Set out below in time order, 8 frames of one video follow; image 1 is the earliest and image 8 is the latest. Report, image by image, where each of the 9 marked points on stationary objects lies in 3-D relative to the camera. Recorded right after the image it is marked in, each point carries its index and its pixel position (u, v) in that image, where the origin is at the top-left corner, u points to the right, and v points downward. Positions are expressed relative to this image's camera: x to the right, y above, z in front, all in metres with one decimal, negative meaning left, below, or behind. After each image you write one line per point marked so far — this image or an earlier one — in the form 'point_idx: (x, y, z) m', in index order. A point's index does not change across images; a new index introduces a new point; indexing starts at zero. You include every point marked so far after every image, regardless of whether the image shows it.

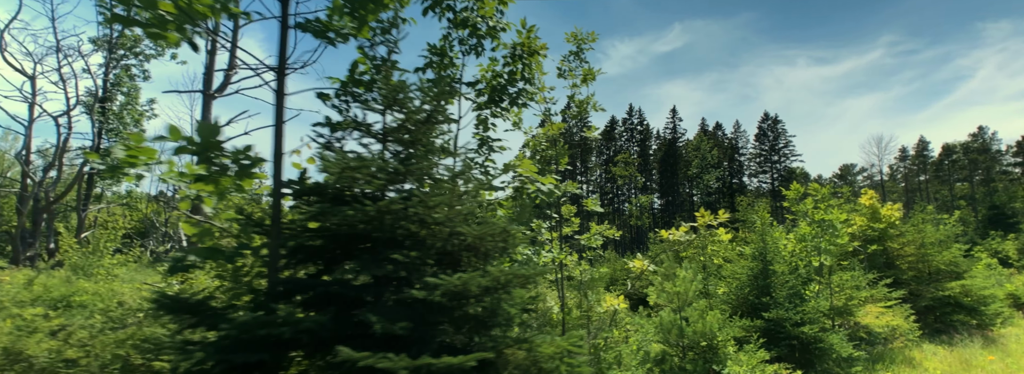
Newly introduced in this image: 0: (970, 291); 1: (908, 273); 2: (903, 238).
0: (+8.8, -2.1, +10.6) m
1: (+7.8, -1.7, +11.1) m
2: (+7.7, -1.0, +11.2) m
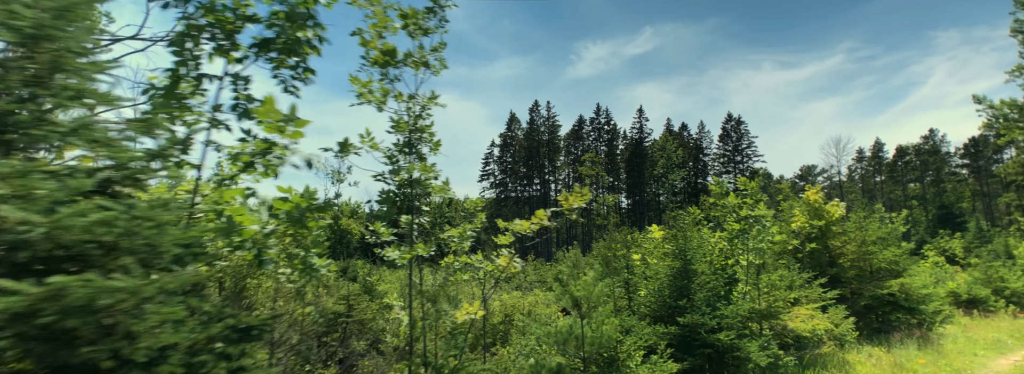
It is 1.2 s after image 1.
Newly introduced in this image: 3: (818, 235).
0: (+7.6, -2.0, +10.6) m
1: (+6.7, -1.7, +11.0) m
2: (+6.5, -0.9, +11.1) m
3: (+6.1, -0.9, +11.2) m
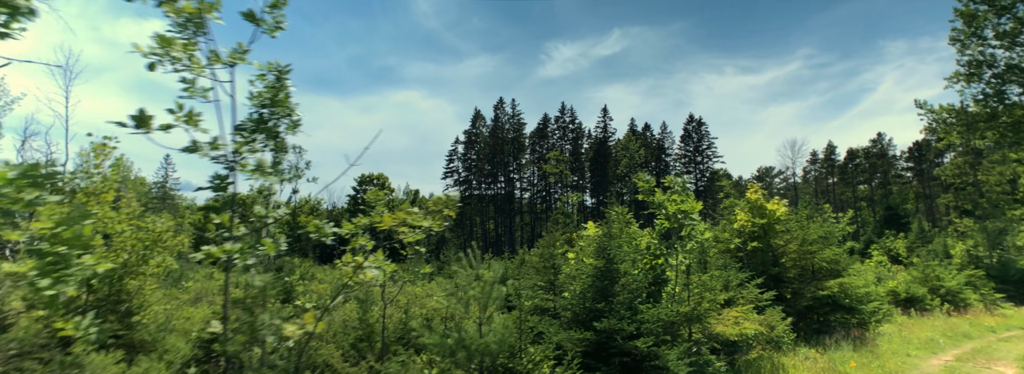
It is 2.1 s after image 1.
0: (+6.5, -2.0, +10.7) m
1: (+5.6, -1.7, +11.0) m
2: (+5.4, -0.9, +11.1) m
3: (+5.0, -0.9, +11.2) m
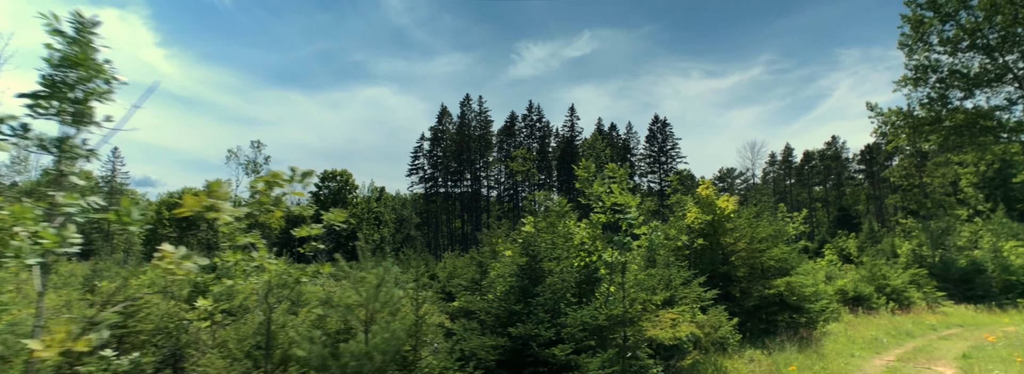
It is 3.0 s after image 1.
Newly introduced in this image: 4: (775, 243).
0: (+5.5, -2.0, +10.7) m
1: (+4.6, -1.6, +10.9) m
2: (+4.4, -0.9, +11.1) m
3: (+4.0, -0.9, +11.1) m
4: (+5.3, -1.1, +11.1) m
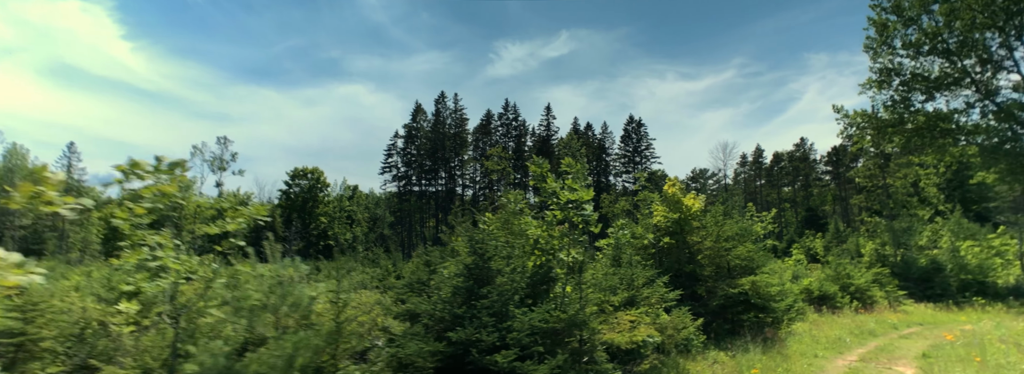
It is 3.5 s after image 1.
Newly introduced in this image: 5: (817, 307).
0: (+4.9, -2.0, +10.7) m
1: (+3.9, -1.6, +10.9) m
2: (+3.8, -0.9, +11.0) m
3: (+3.3, -0.9, +11.0) m
4: (+4.6, -1.1, +11.1) m
5: (+9.2, -3.6, +16.5) m
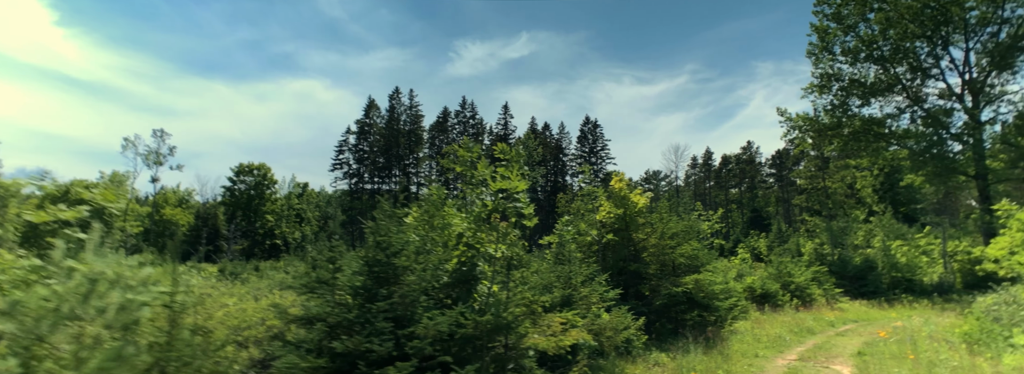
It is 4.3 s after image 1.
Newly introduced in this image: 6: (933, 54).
0: (+3.8, -2.0, +10.7) m
1: (+2.8, -1.6, +10.8) m
2: (+2.6, -0.8, +10.9) m
3: (+2.2, -0.8, +10.9) m
4: (+3.5, -1.1, +11.0) m
5: (+7.6, -3.6, +16.9) m
6: (+15.3, +4.8, +19.9) m
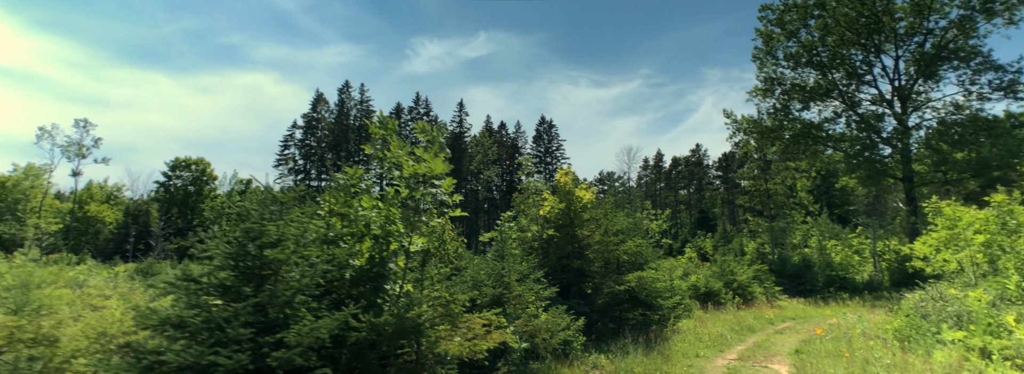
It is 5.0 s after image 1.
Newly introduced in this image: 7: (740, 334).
0: (+2.7, -1.9, +10.6) m
1: (+1.7, -1.5, +10.6) m
2: (+1.5, -0.8, +10.7) m
3: (+1.1, -0.7, +10.7) m
4: (+2.4, -1.0, +10.9) m
5: (+6.0, -3.6, +17.1) m
6: (+13.5, +4.8, +20.8) m
7: (+4.6, -2.9, +10.9) m
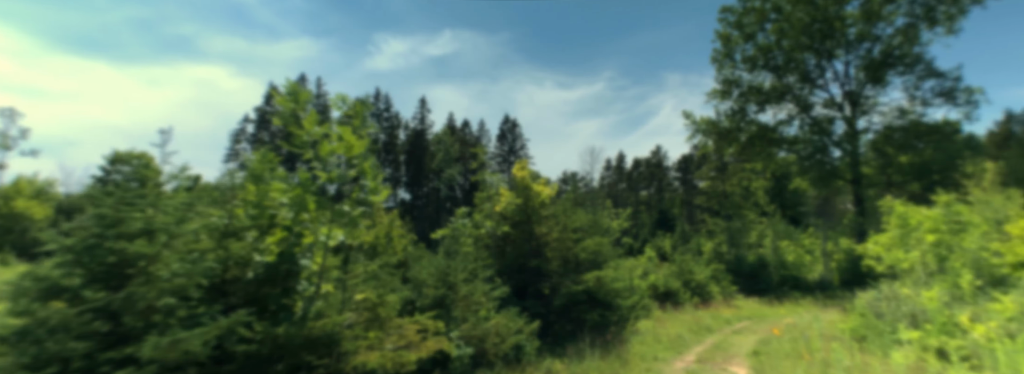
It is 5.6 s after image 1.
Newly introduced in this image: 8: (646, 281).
0: (+1.8, -1.9, +10.4) m
1: (+0.8, -1.5, +10.3) m
2: (+0.7, -0.7, +10.4) m
3: (+0.3, -0.7, +10.3) m
4: (+1.5, -1.0, +10.7) m
5: (+4.7, -3.6, +17.0) m
6: (+12.0, +4.7, +21.2) m
7: (+3.7, -2.9, +10.8) m
8: (+4.1, -2.9, +16.7) m
